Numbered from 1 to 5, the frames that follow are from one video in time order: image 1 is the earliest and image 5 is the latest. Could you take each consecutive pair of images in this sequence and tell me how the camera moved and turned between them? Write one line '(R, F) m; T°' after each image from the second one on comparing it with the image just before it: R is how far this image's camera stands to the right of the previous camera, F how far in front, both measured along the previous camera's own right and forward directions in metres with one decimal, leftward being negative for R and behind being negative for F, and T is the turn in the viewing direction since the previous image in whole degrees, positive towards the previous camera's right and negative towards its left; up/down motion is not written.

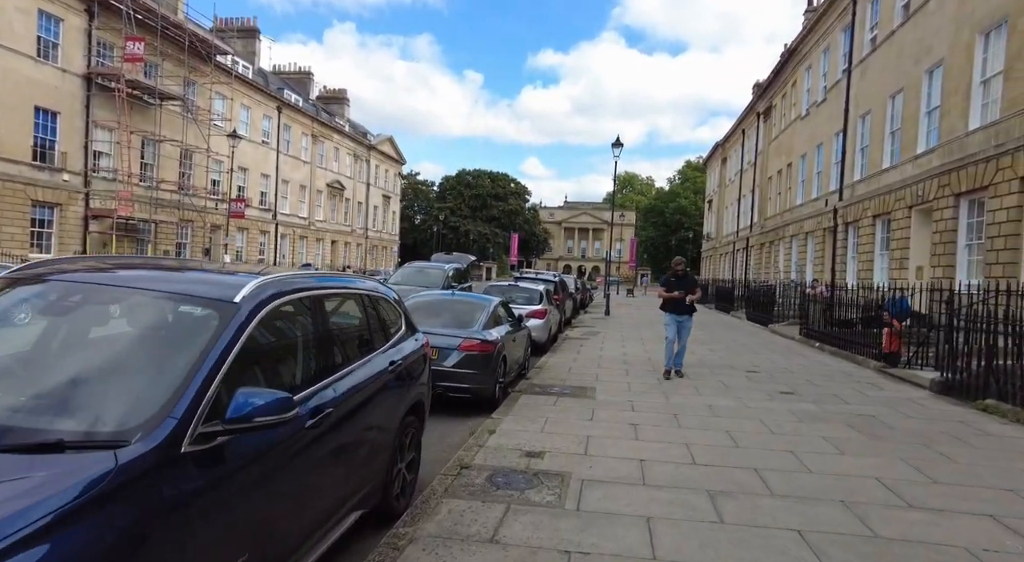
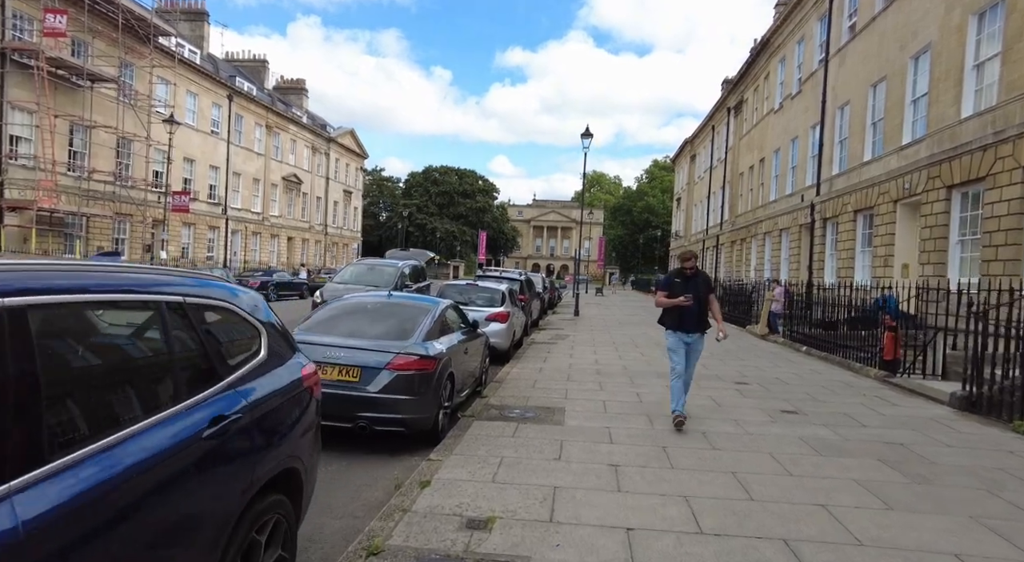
(+0.2, +1.6) m; +3°
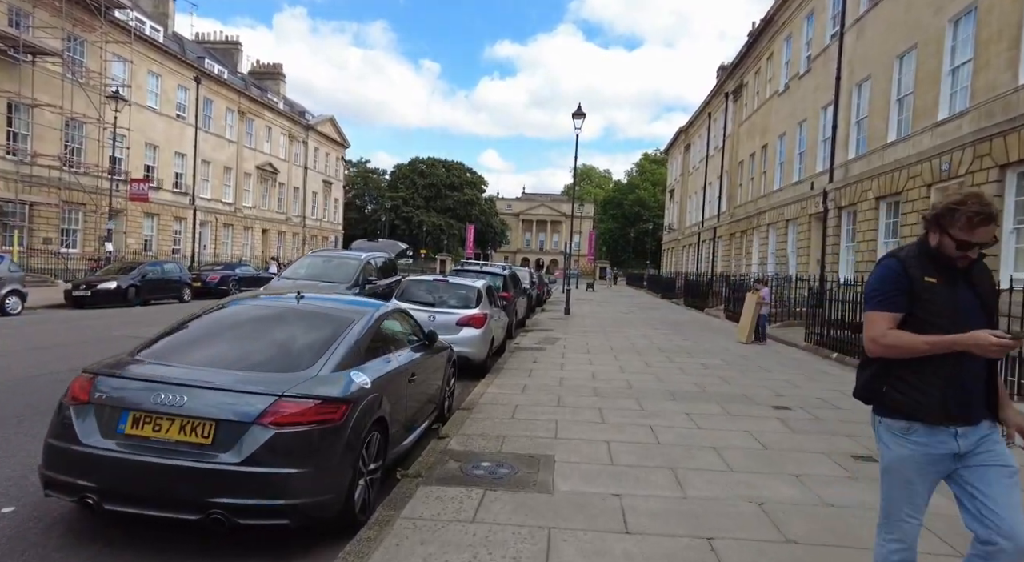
(+0.2, +2.2) m; +1°
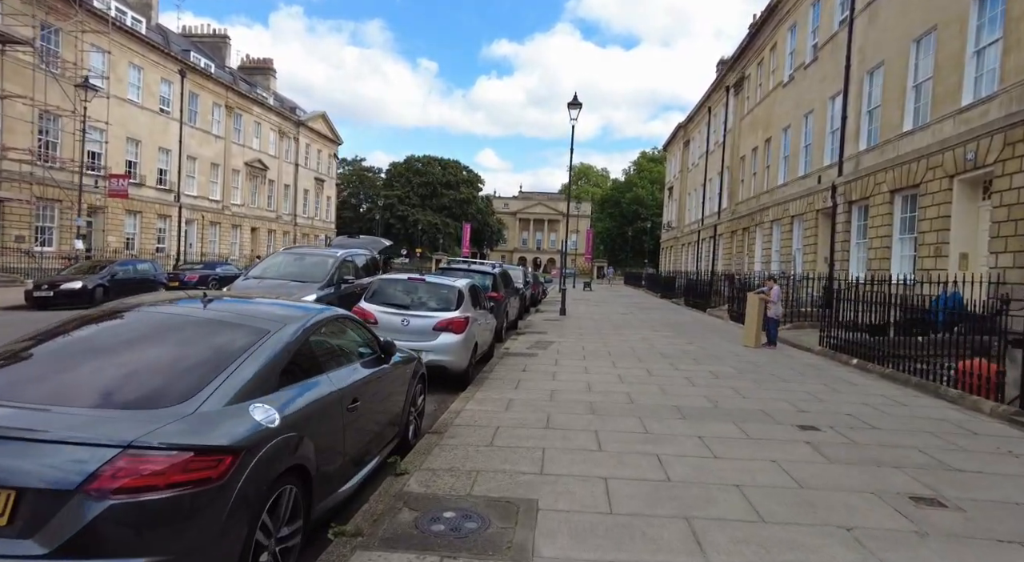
(+0.2, +1.1) m; 0°
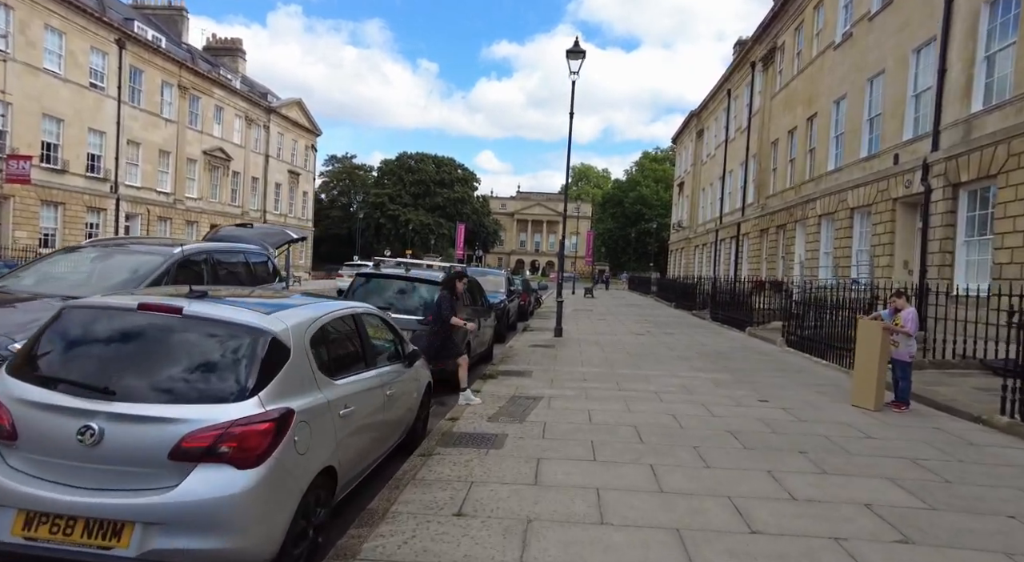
(+0.5, +5.3) m; 0°
